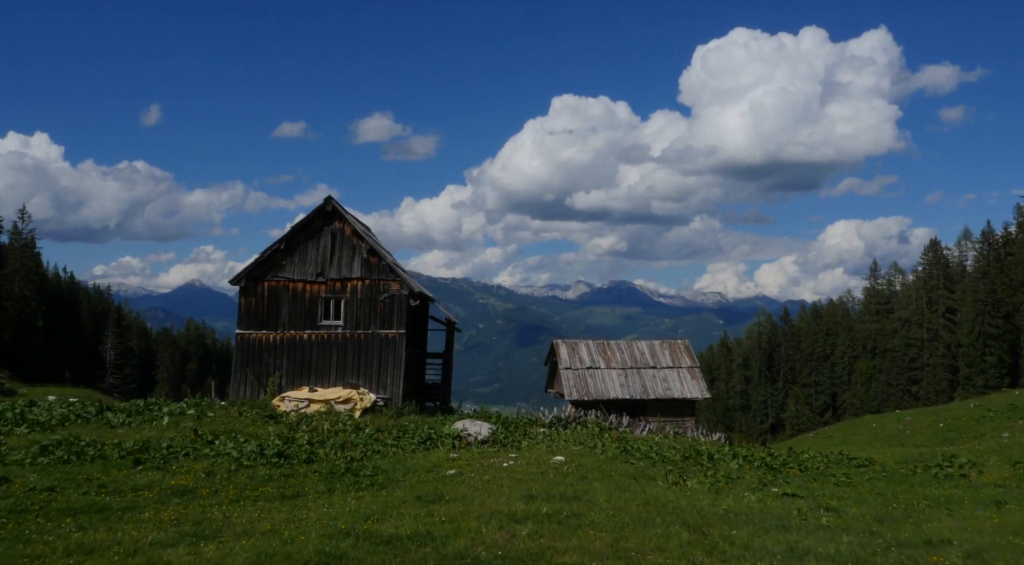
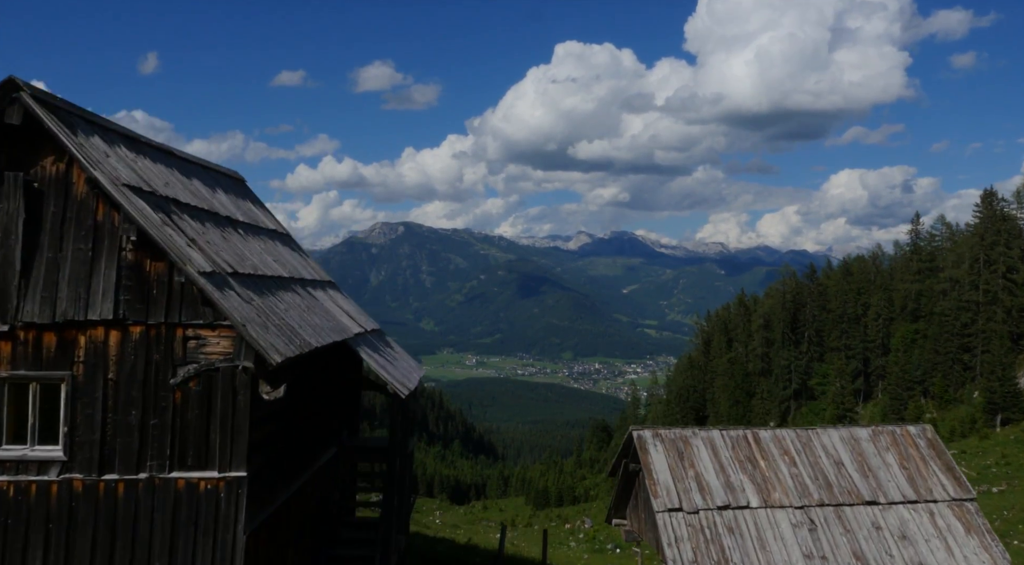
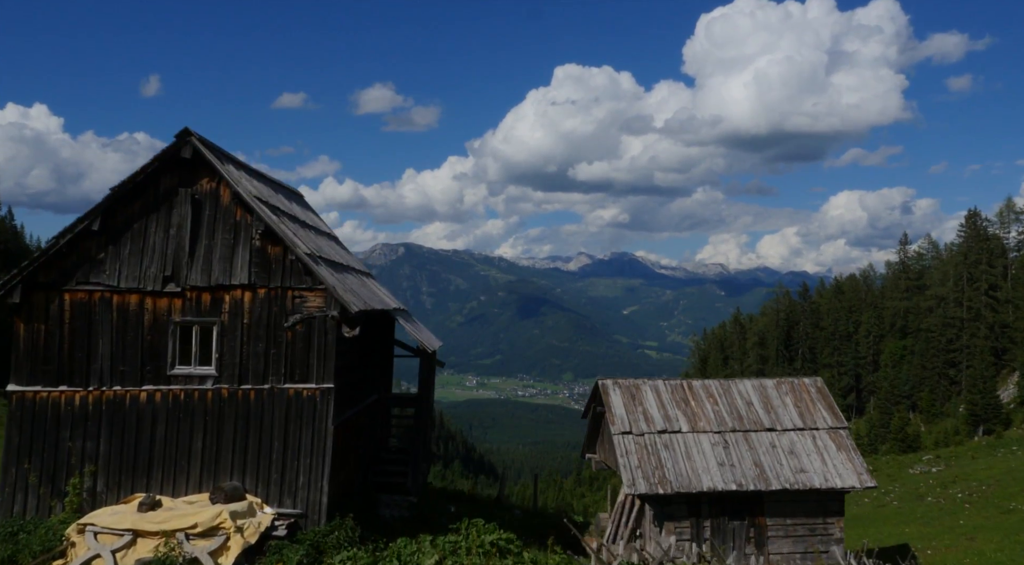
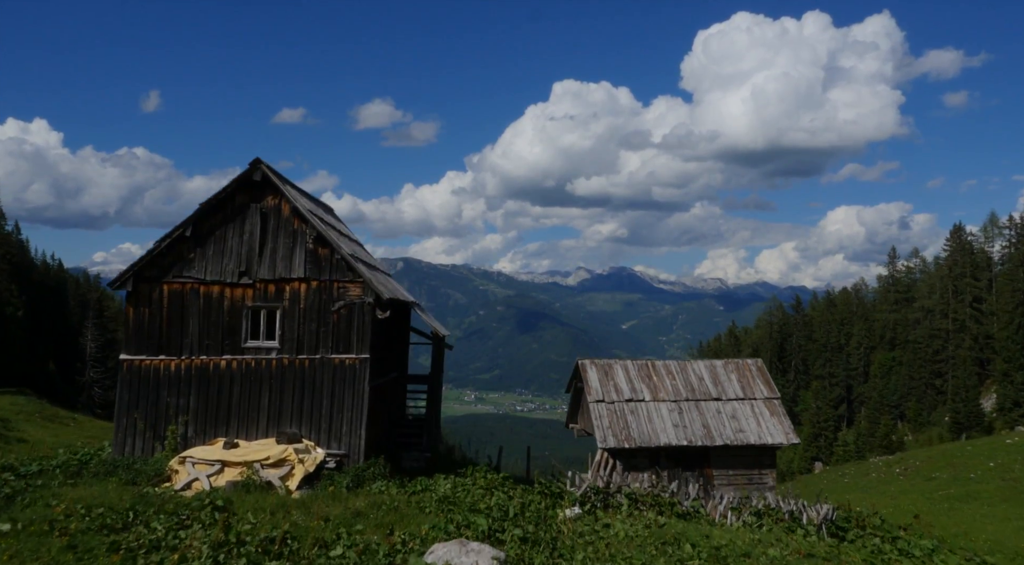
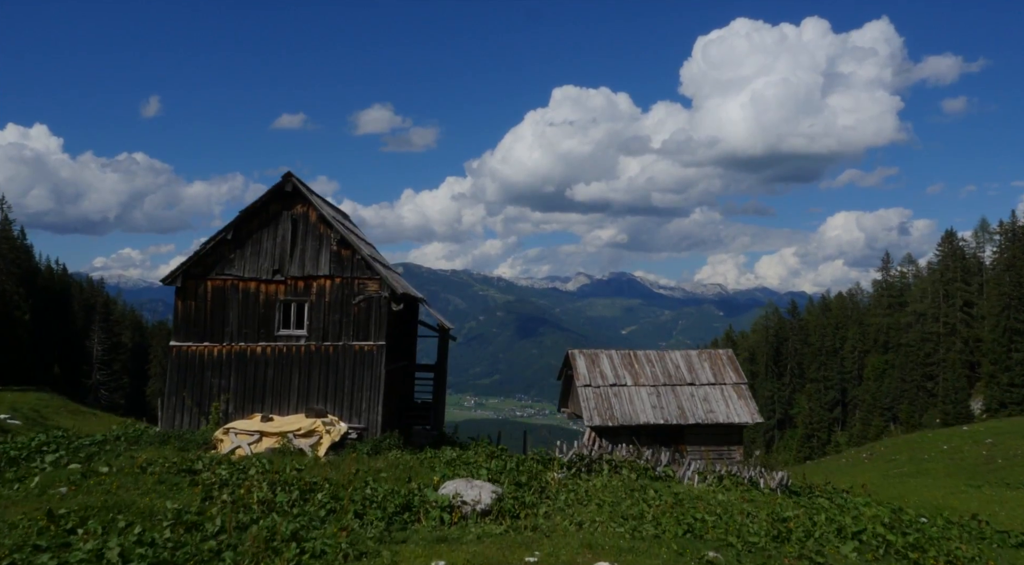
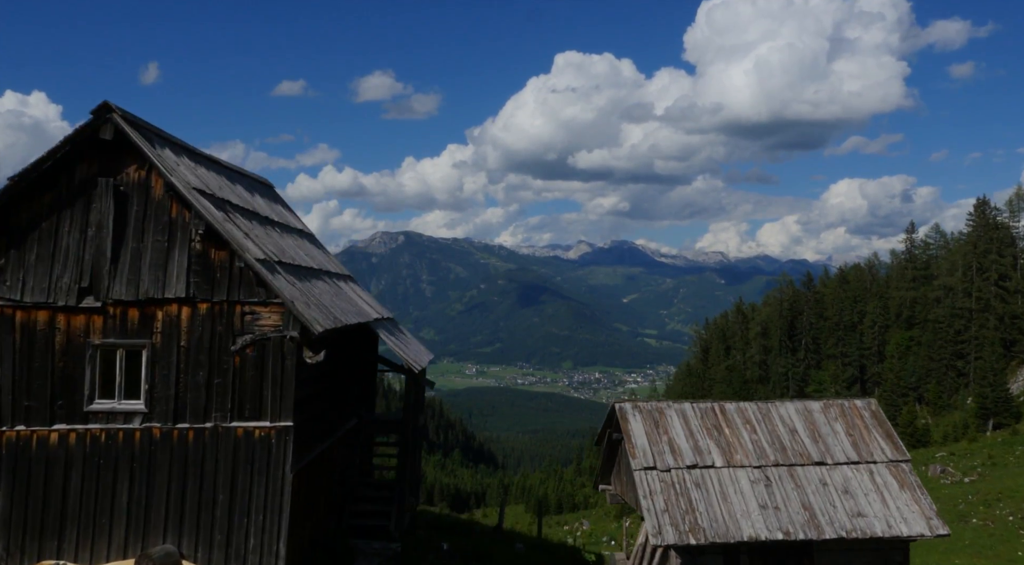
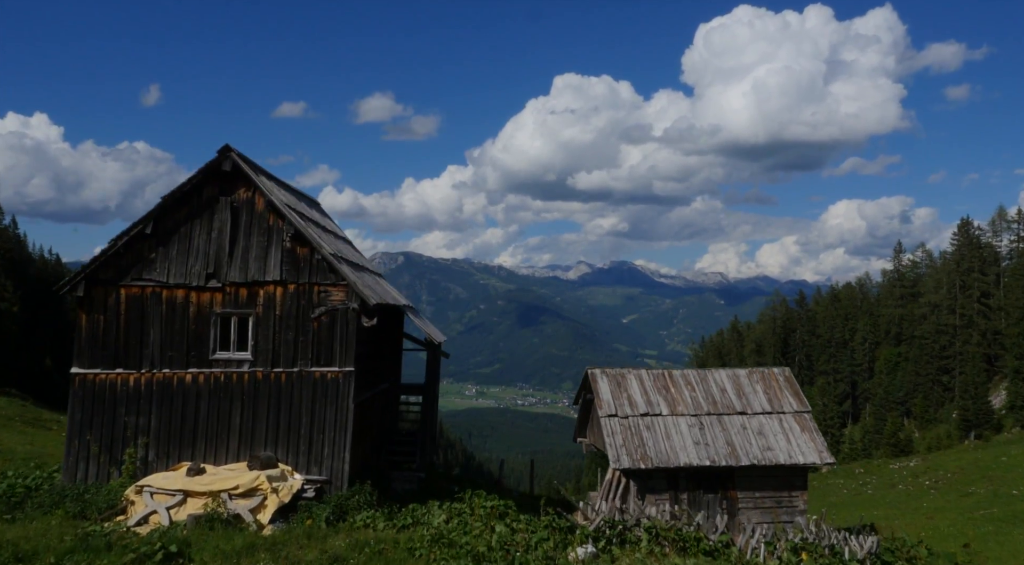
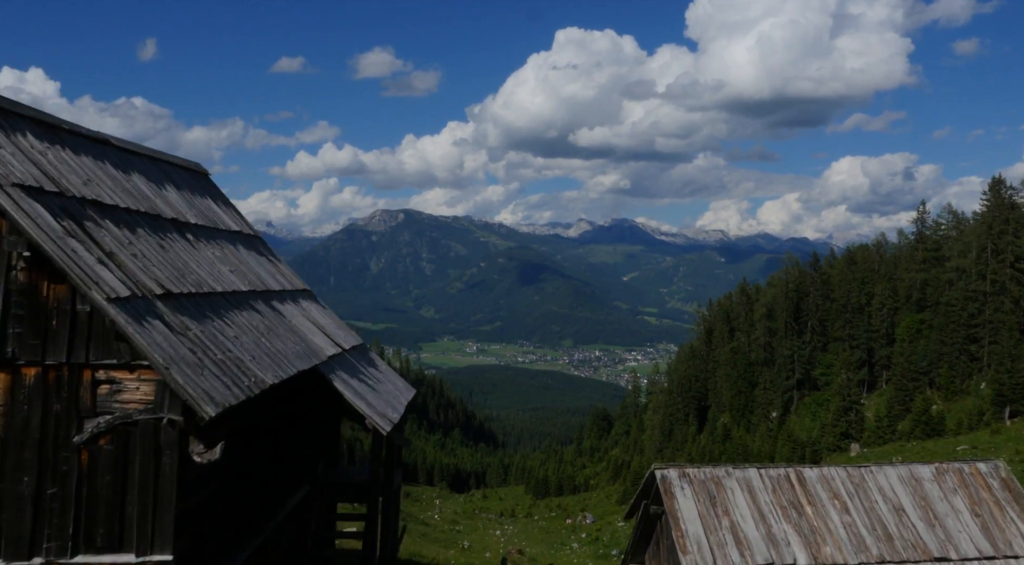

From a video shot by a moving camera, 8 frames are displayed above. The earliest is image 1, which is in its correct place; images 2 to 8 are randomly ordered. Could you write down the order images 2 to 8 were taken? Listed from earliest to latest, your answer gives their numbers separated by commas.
5, 4, 7, 3, 6, 2, 8
